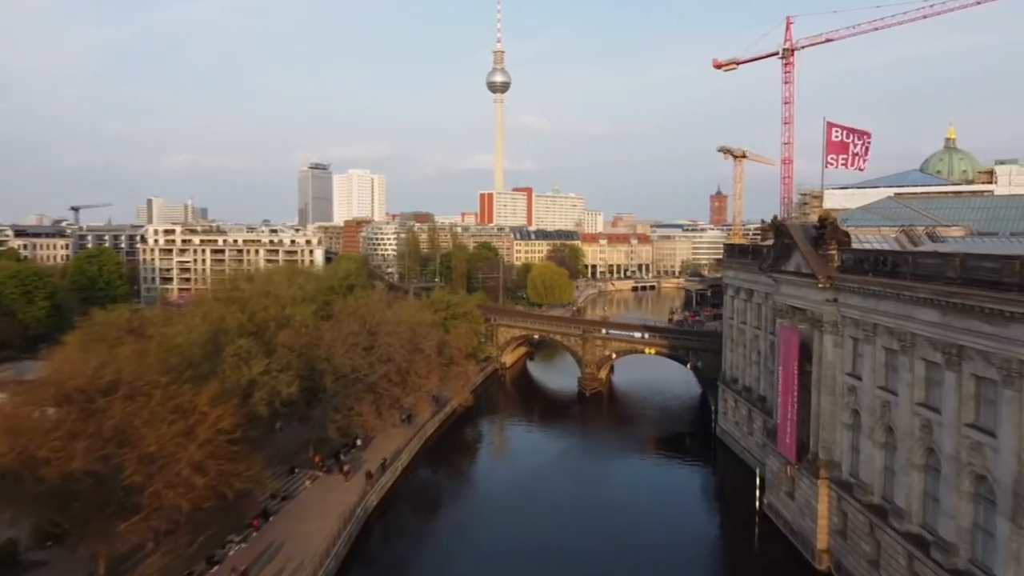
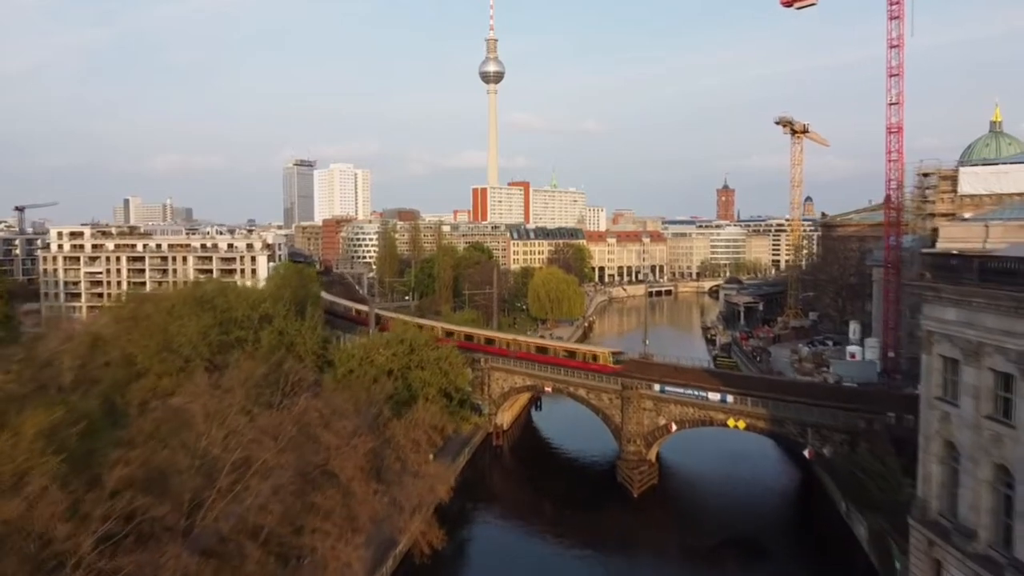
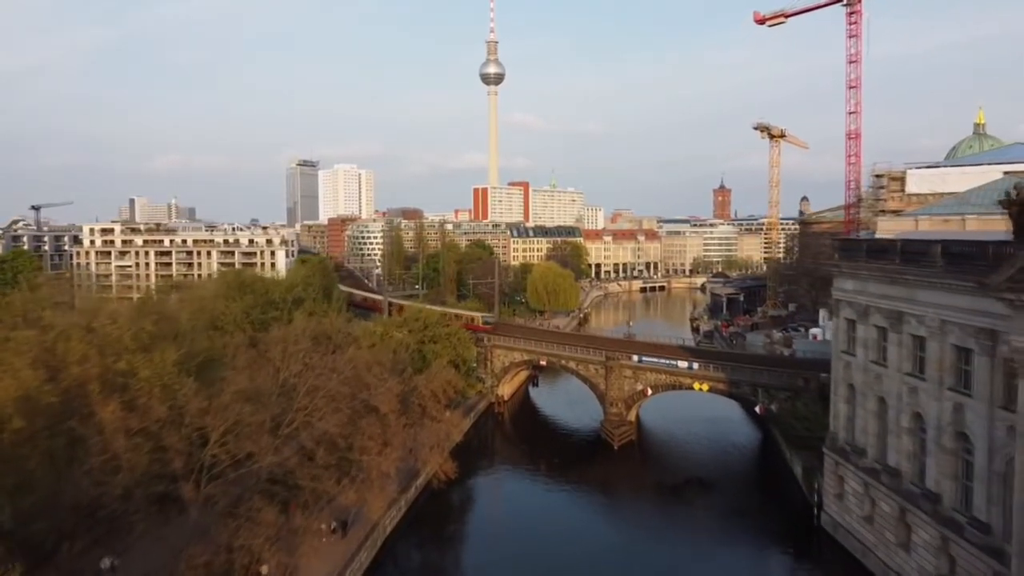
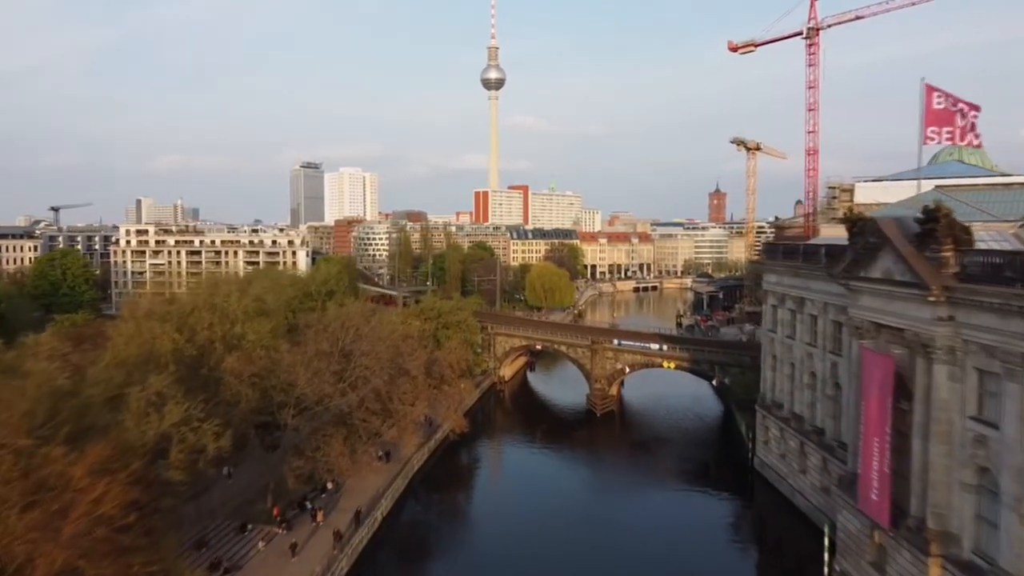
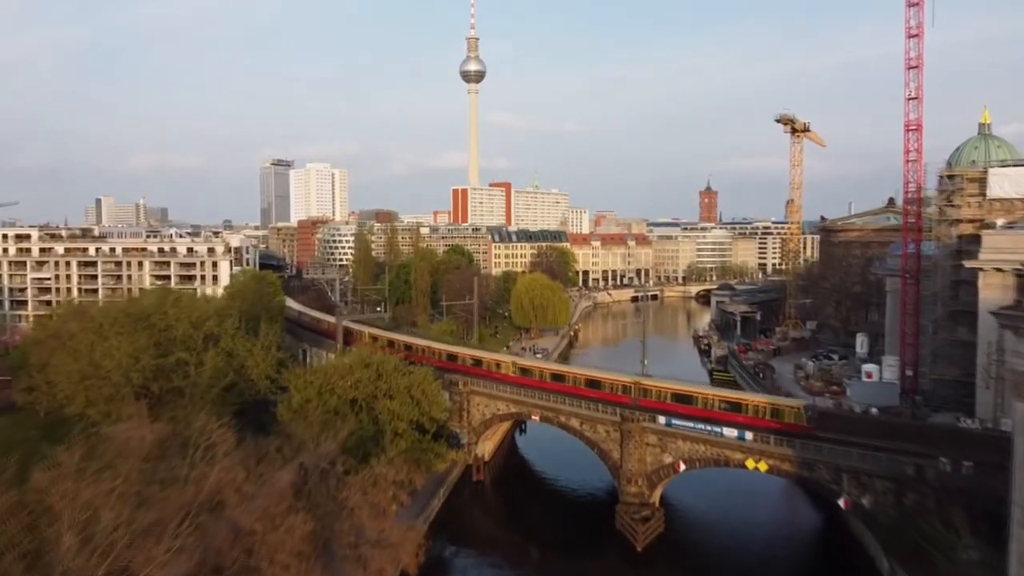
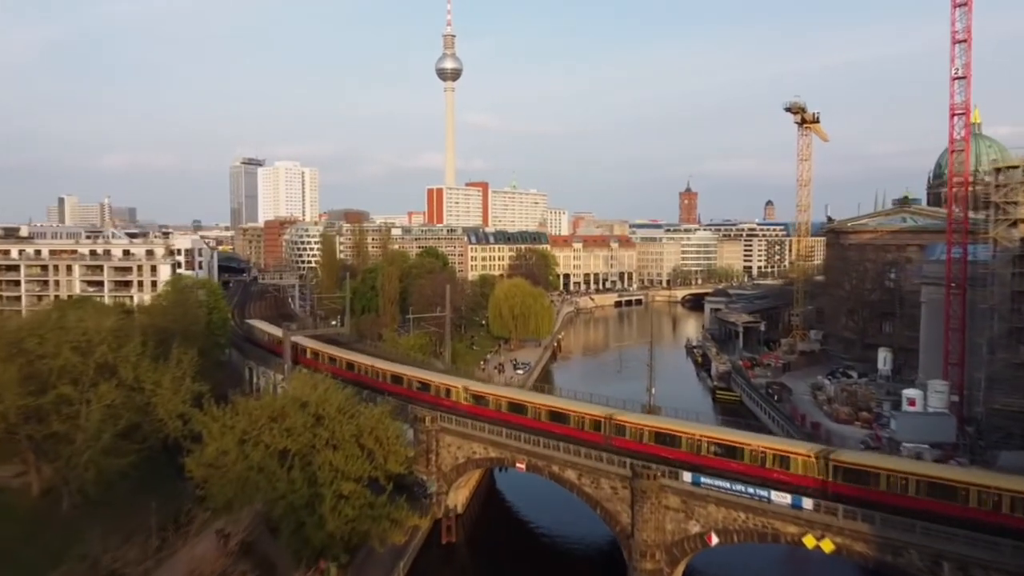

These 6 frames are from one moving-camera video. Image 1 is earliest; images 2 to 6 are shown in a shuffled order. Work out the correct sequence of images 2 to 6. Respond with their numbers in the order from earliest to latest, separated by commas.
4, 3, 2, 5, 6
